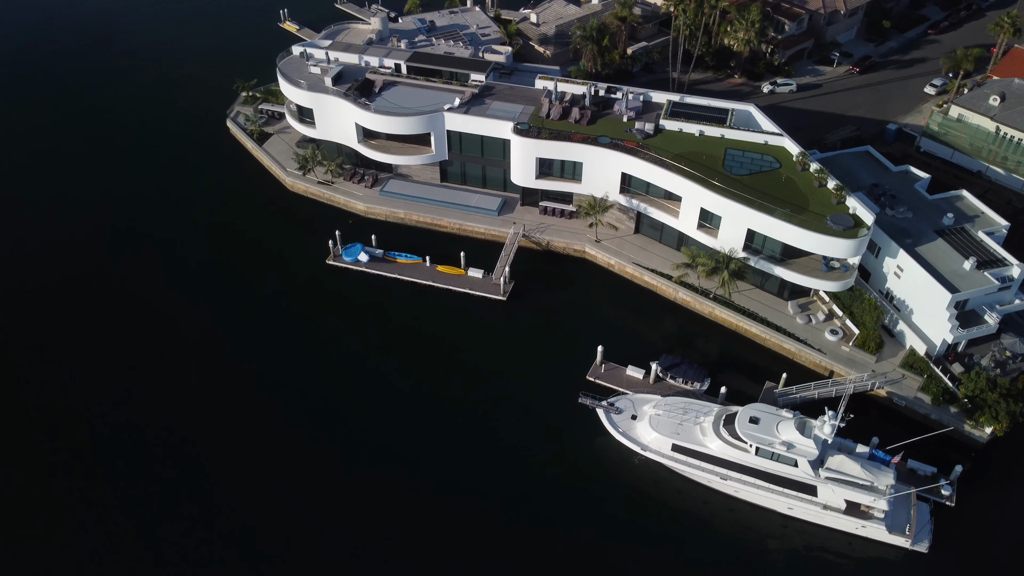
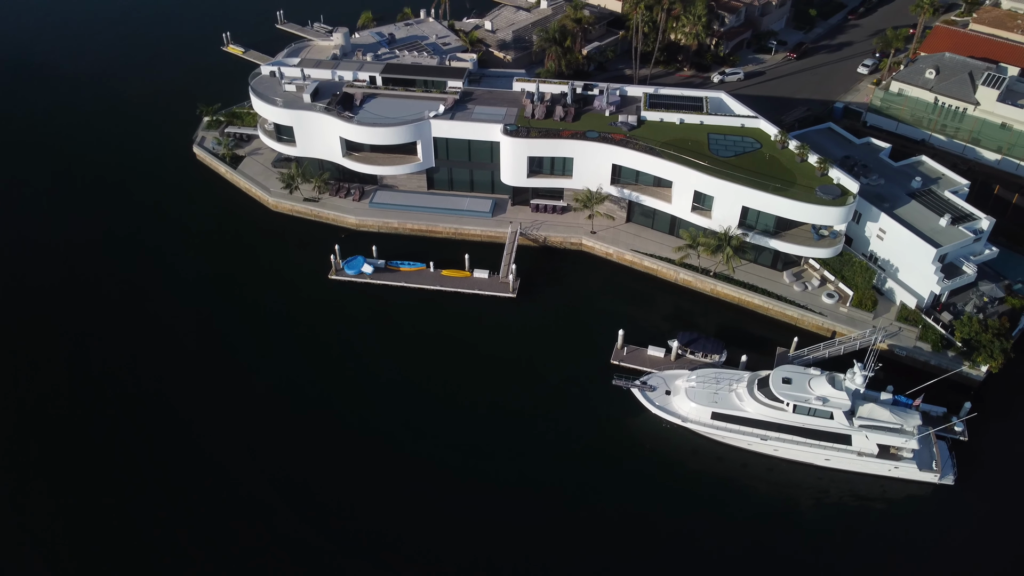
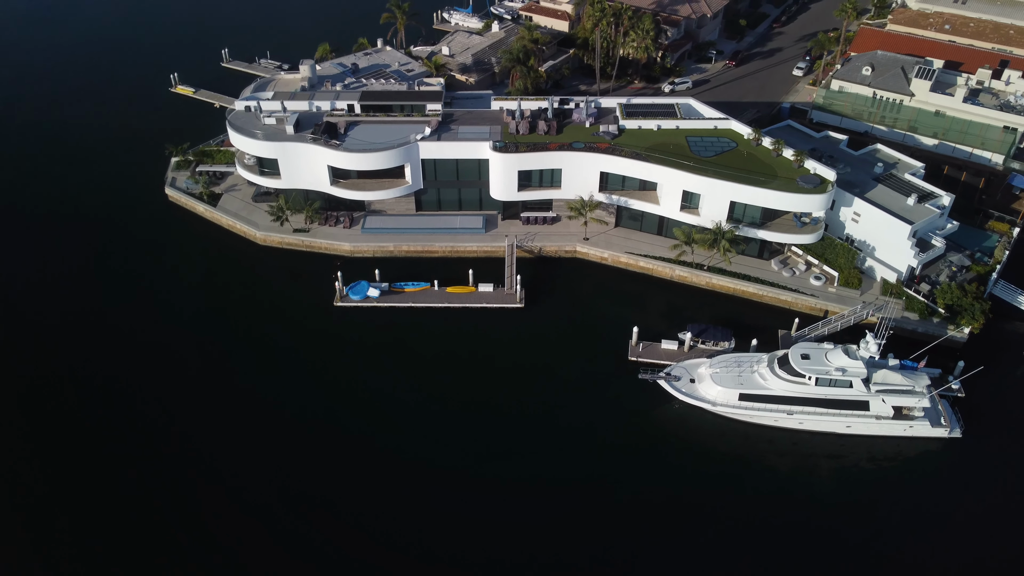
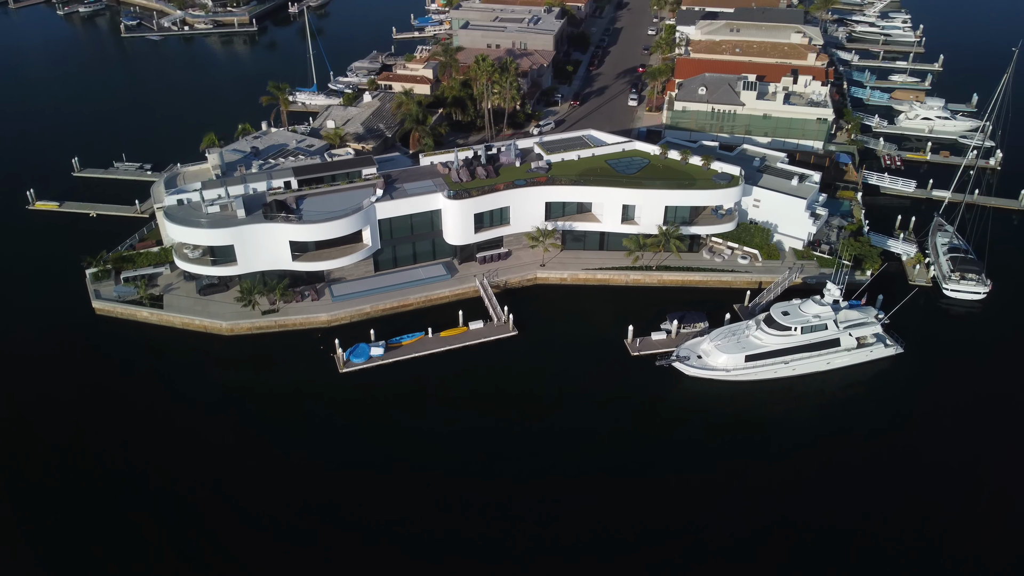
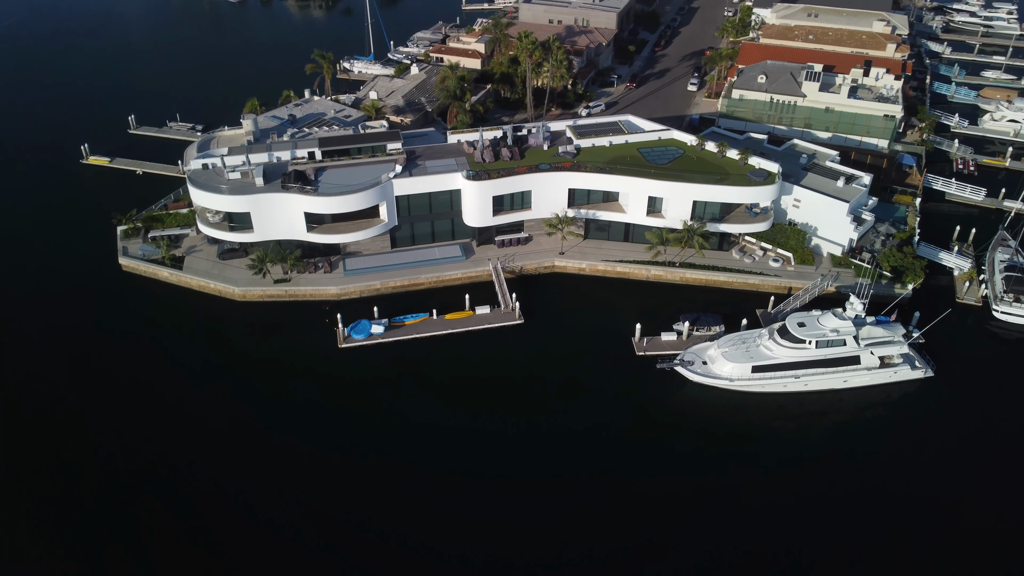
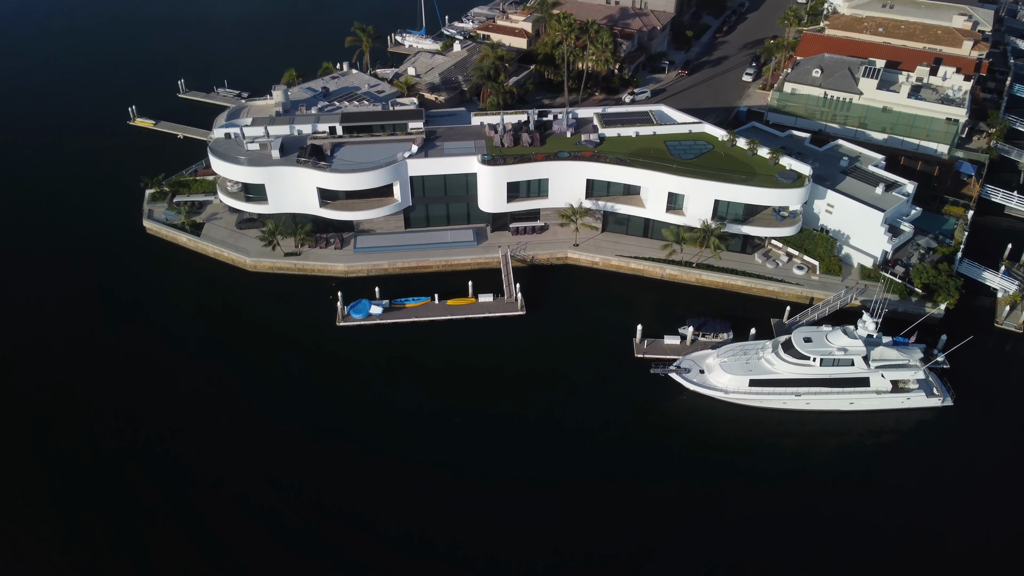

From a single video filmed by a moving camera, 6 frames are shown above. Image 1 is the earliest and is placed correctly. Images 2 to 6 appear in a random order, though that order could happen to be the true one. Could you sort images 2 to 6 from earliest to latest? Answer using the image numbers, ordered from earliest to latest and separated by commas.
2, 3, 6, 5, 4
